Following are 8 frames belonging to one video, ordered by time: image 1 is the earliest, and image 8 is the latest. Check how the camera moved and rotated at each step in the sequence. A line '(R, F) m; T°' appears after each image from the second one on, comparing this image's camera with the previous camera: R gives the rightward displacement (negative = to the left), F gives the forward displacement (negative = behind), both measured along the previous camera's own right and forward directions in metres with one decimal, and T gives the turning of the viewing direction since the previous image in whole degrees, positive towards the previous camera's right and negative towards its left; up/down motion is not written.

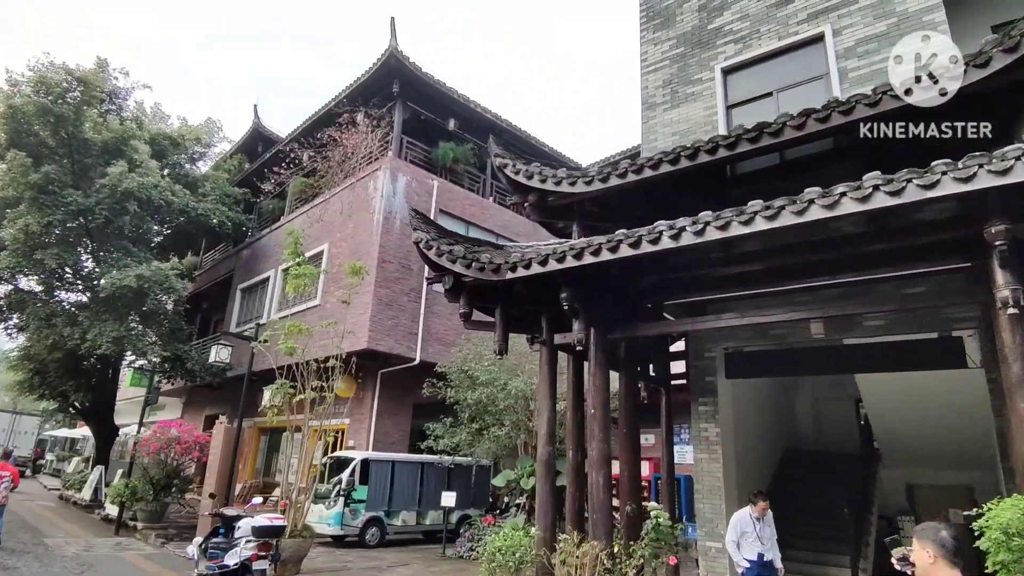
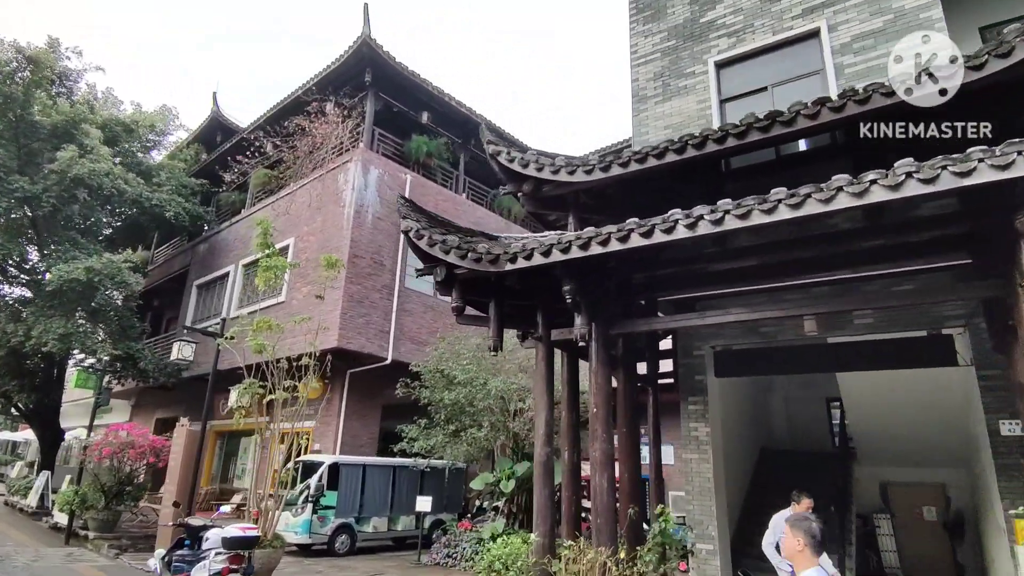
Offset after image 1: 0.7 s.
(-0.4, +0.3) m; +4°
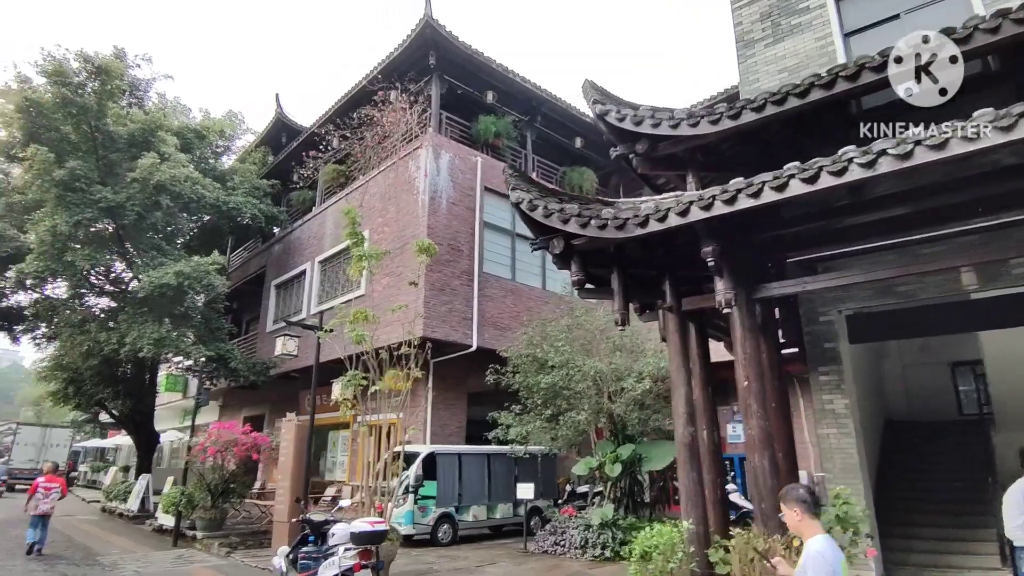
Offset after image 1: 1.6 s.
(-0.7, +0.4) m; -5°
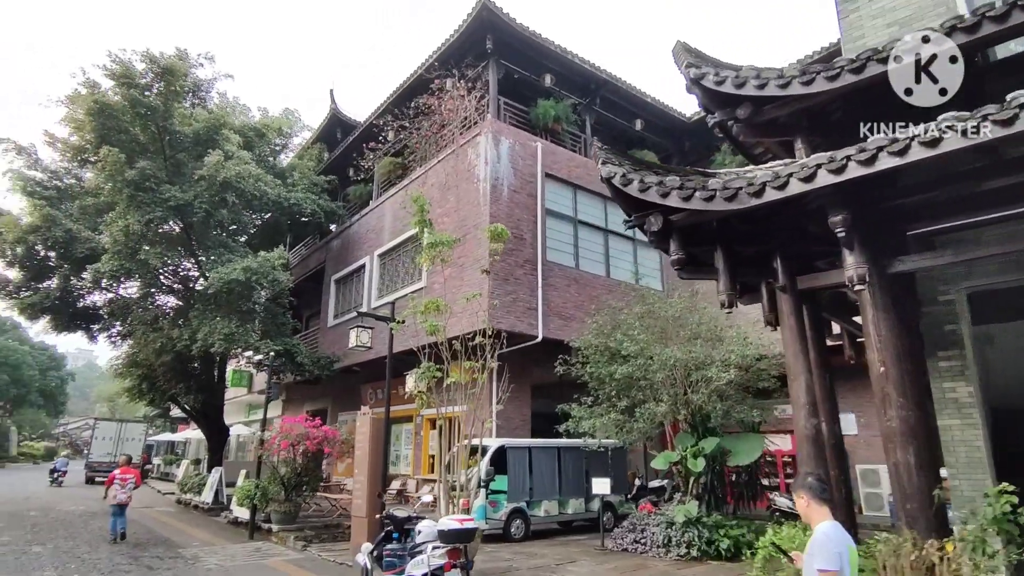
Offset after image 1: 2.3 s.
(-0.5, +0.4) m; -4°
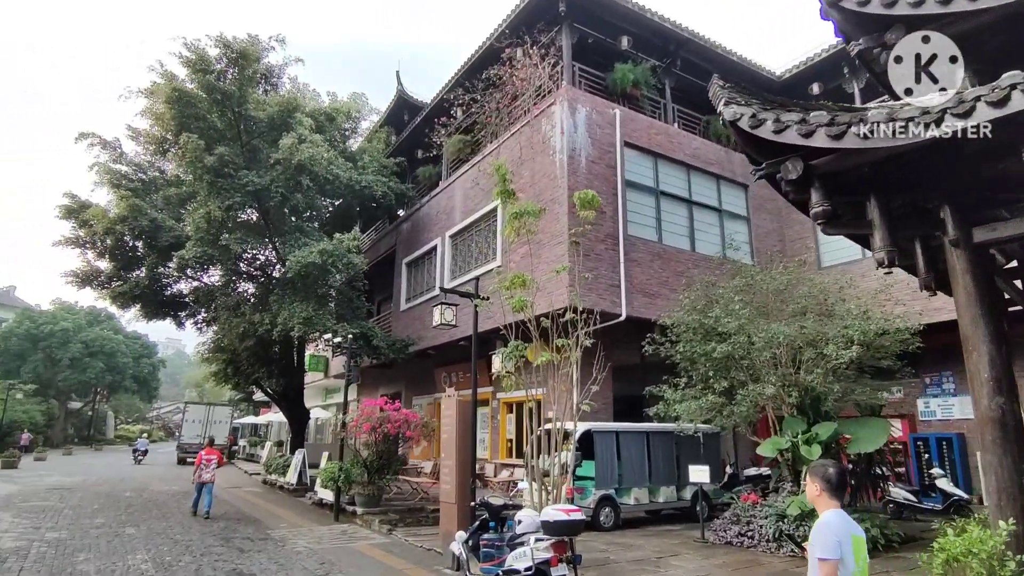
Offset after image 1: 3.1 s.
(-0.4, +0.6) m; -6°
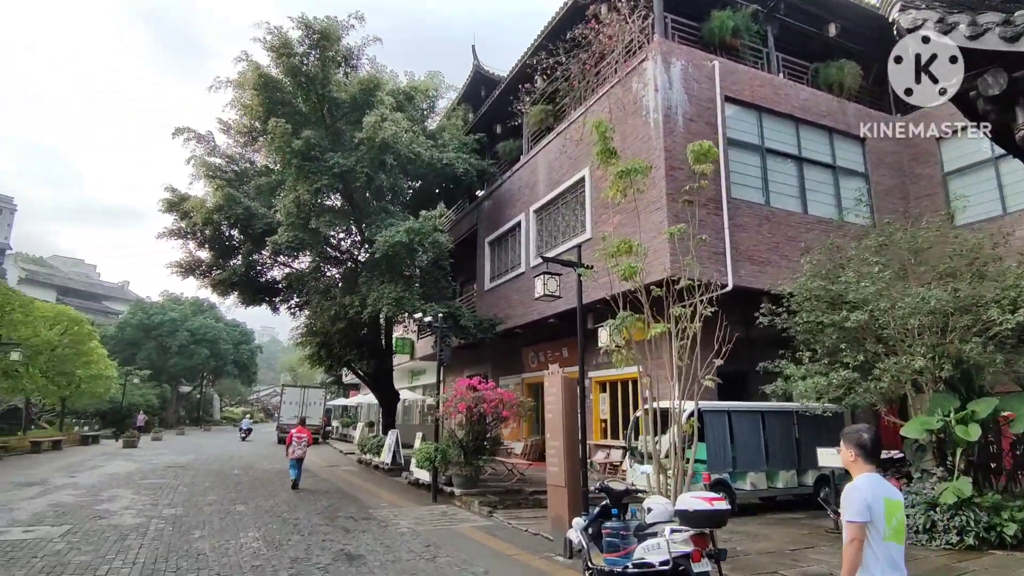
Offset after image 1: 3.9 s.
(-0.4, +0.6) m; -7°
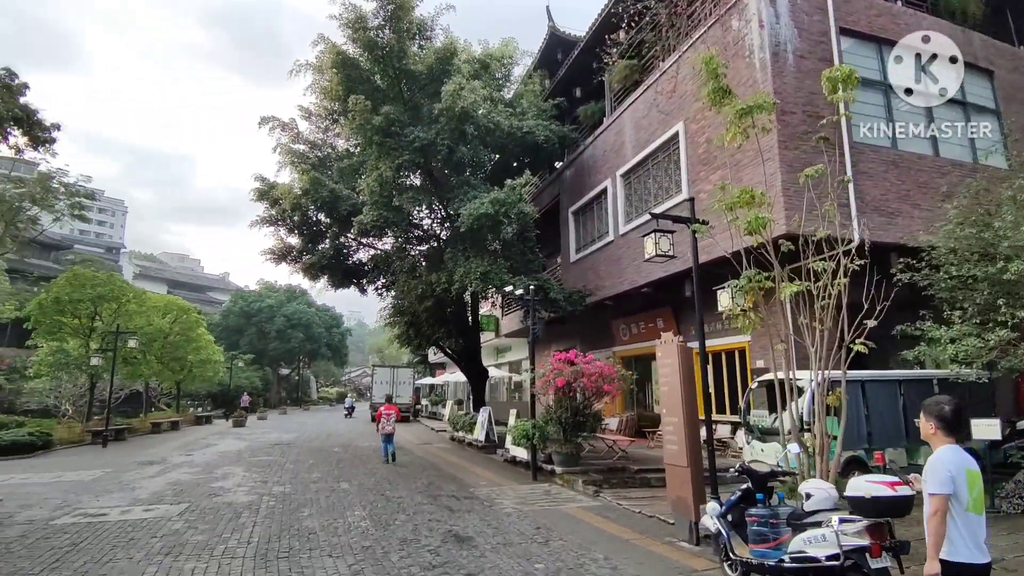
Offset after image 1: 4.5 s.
(-0.3, +0.6) m; -7°
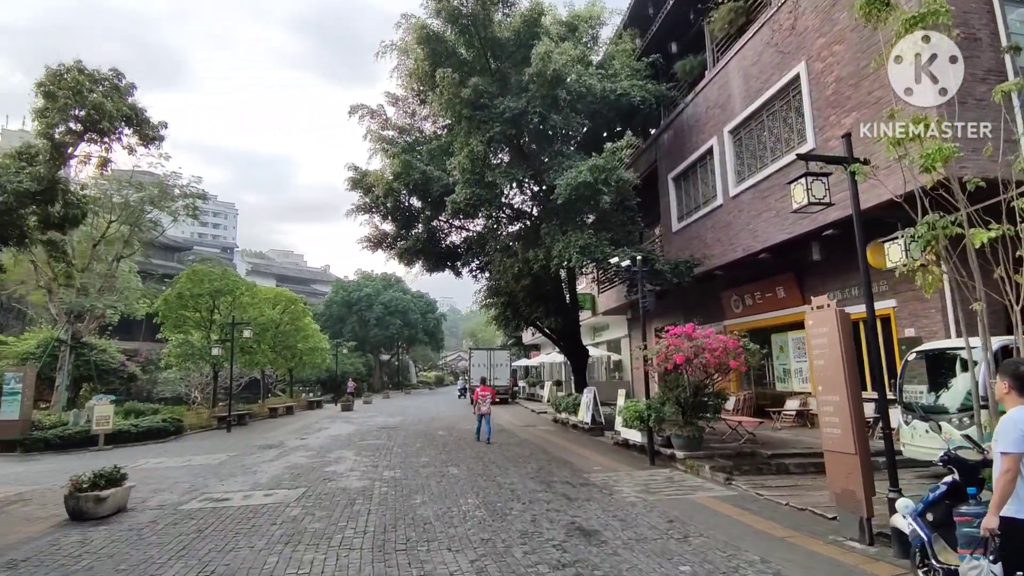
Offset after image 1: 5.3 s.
(-0.3, +0.7) m; -9°
